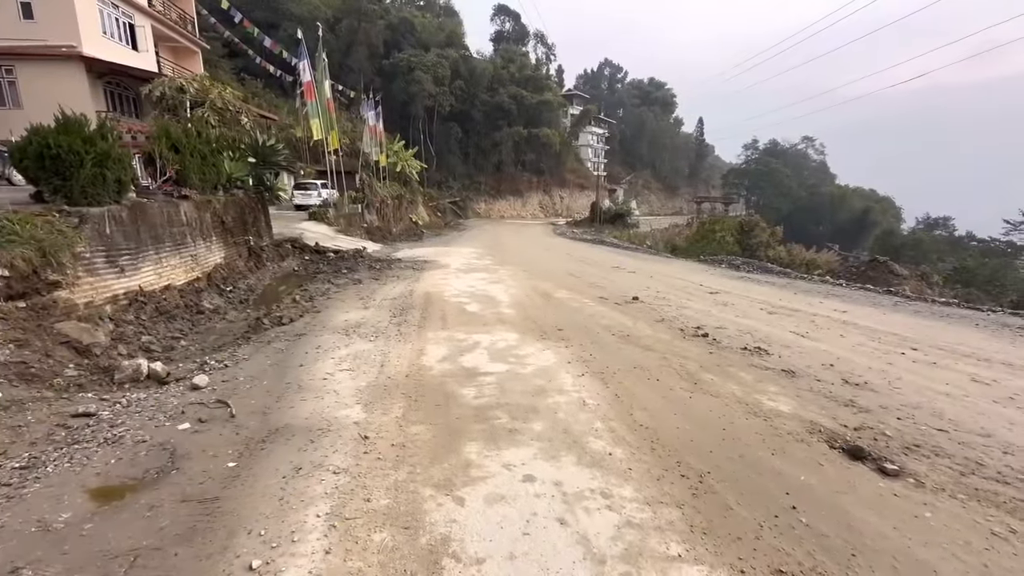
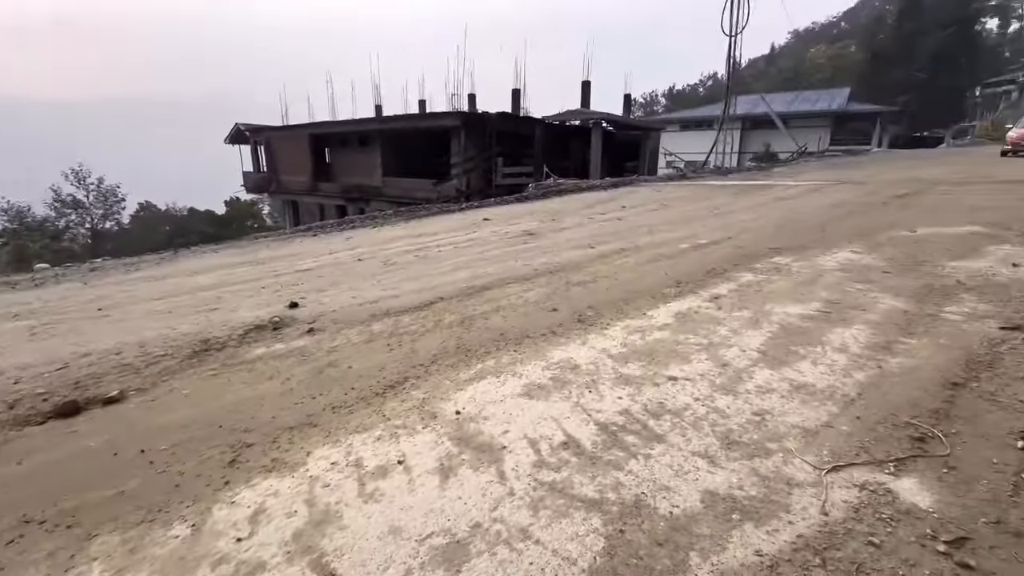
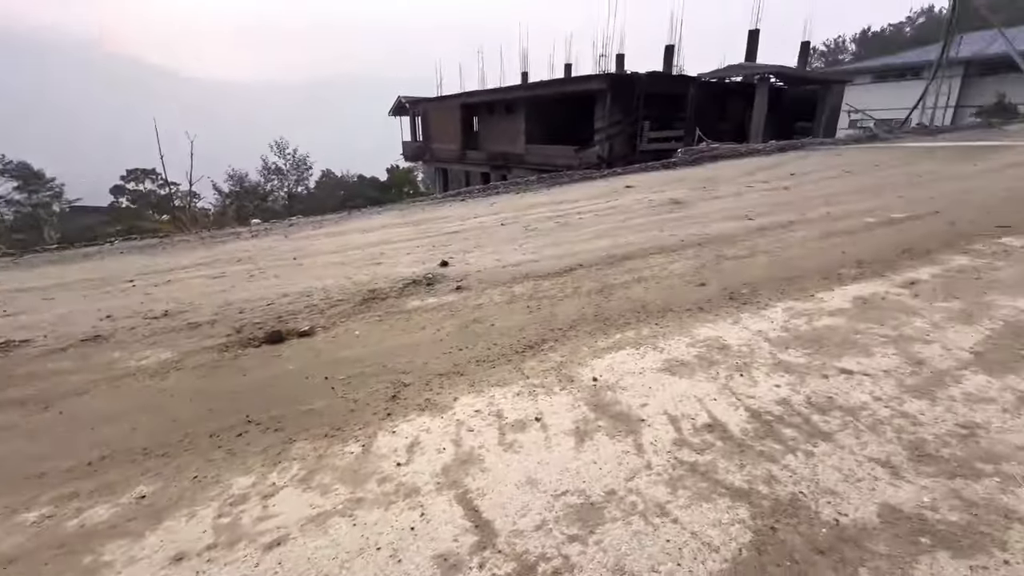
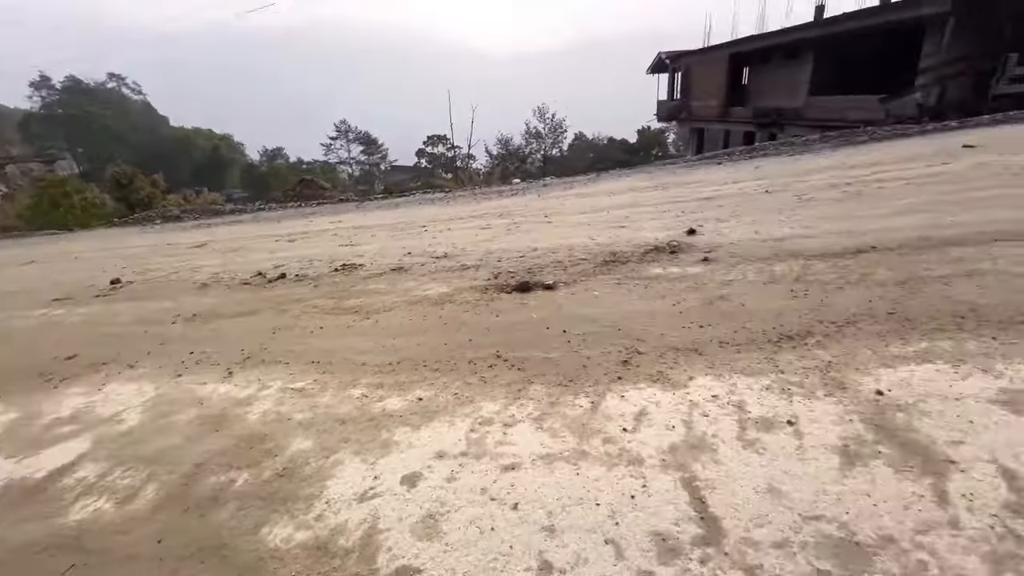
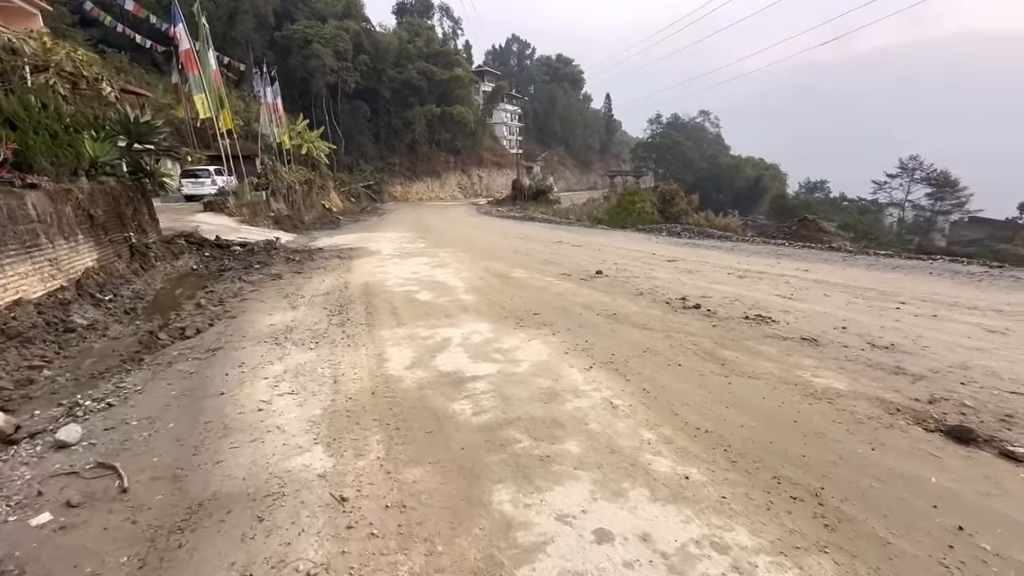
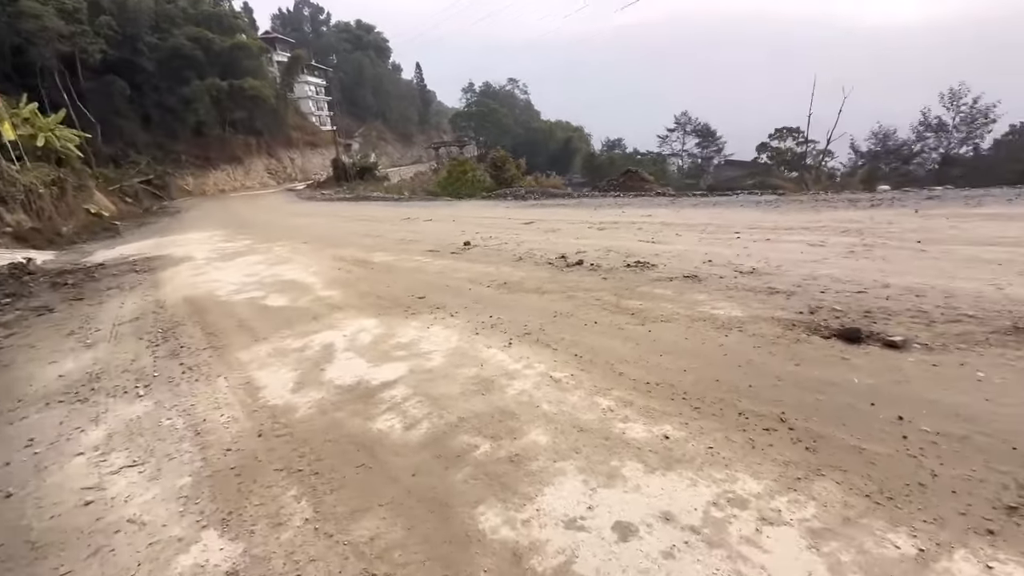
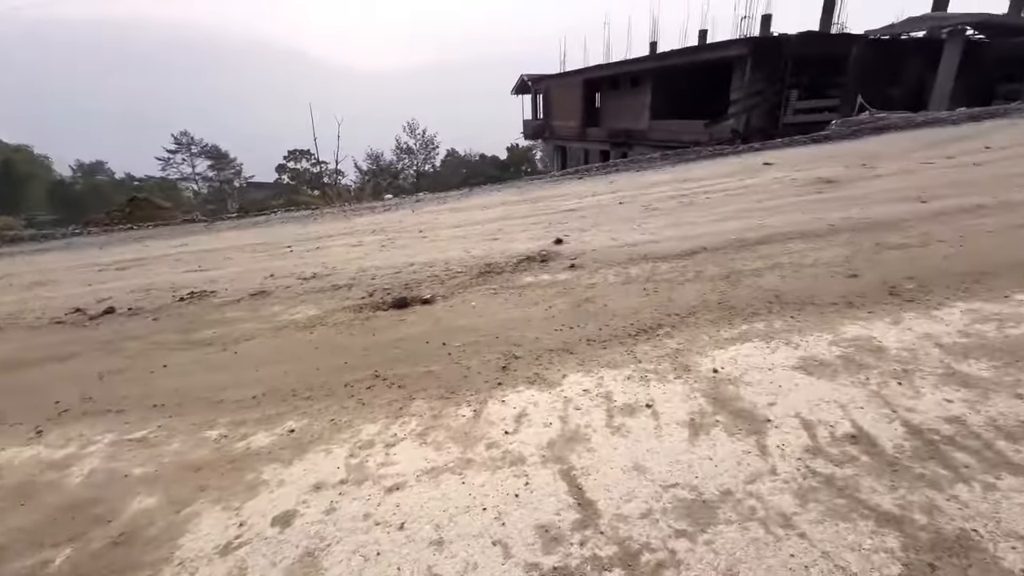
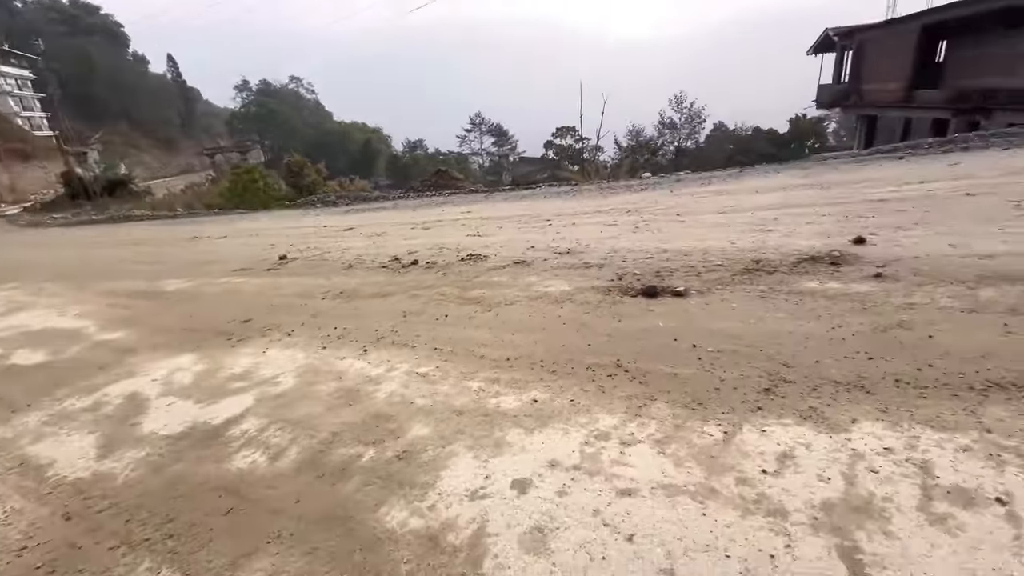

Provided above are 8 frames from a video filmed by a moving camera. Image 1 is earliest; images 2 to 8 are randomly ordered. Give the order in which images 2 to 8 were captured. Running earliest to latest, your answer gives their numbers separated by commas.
5, 6, 8, 4, 7, 3, 2
